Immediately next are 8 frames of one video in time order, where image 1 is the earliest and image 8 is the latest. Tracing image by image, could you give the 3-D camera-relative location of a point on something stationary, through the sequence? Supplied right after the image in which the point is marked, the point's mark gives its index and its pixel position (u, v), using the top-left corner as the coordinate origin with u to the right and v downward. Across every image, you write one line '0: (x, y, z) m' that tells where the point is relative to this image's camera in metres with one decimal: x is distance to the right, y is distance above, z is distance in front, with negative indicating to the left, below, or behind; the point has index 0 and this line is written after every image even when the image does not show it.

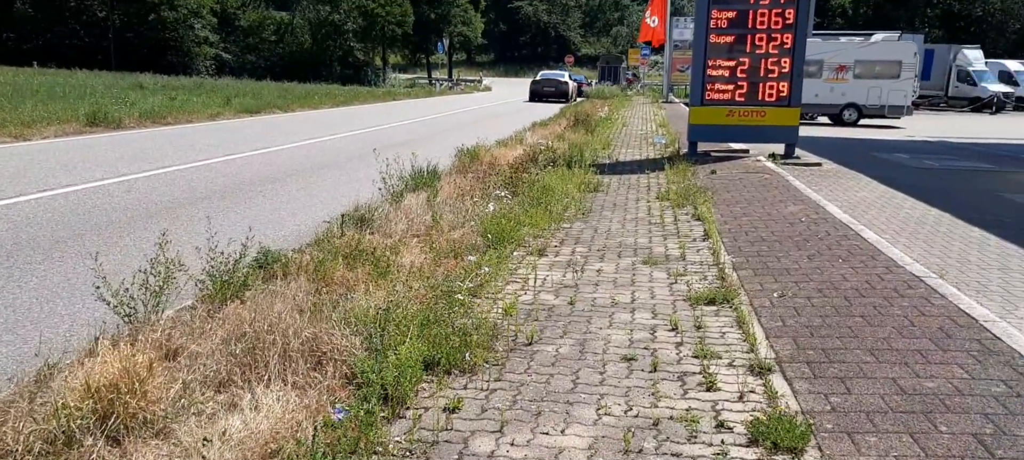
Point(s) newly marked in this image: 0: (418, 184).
0: (-1.1, +0.5, +10.8) m
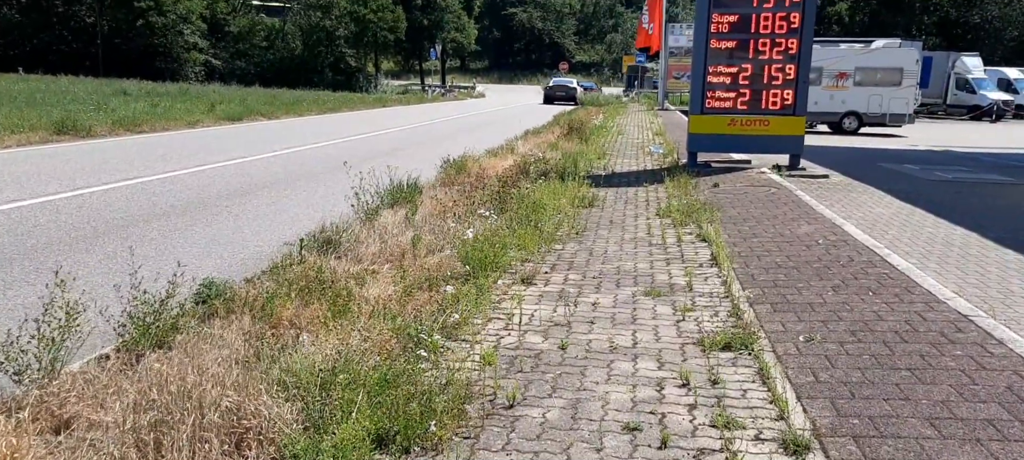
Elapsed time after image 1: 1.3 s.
0: (-1.2, +0.3, +9.9) m
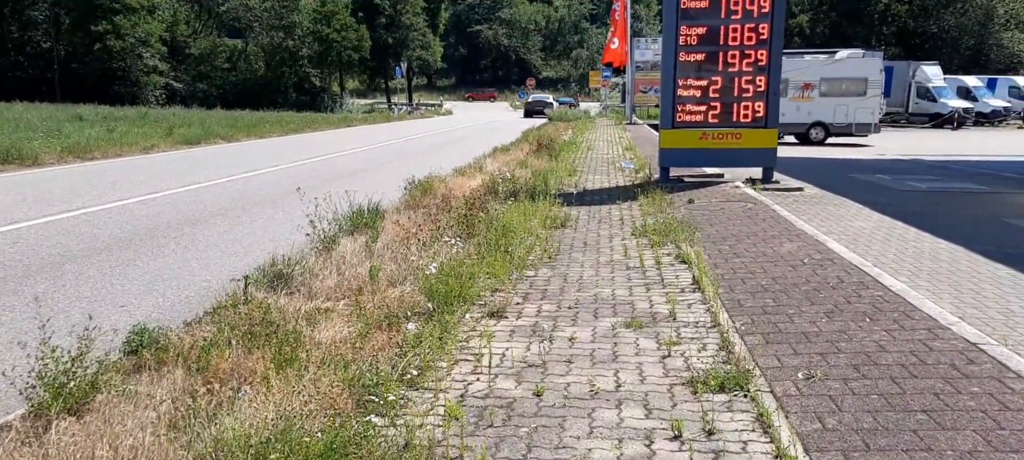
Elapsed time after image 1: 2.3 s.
0: (-1.5, 0.0, +9.3) m
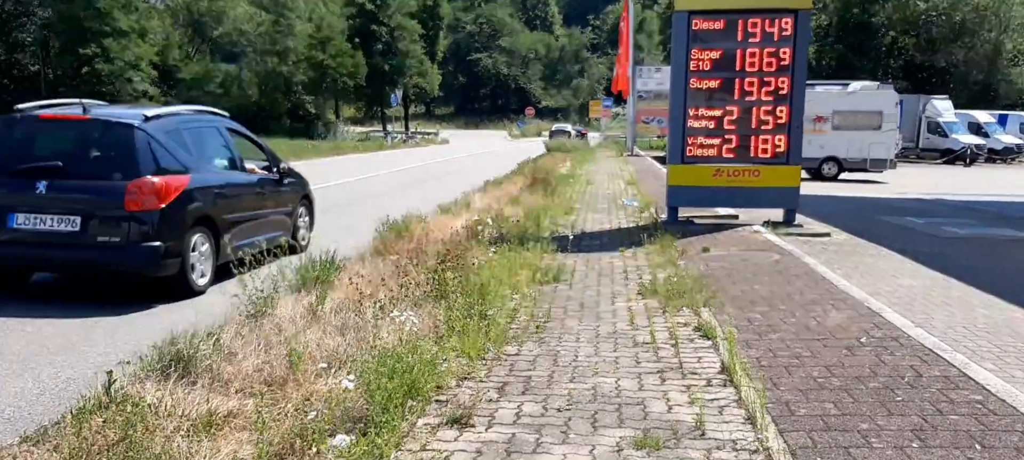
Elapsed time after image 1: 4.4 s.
0: (-1.7, -0.4, +7.7) m
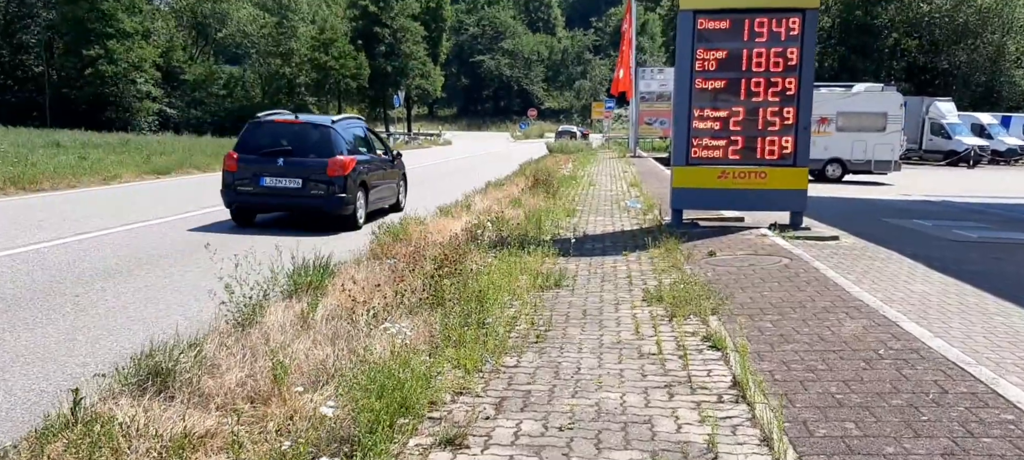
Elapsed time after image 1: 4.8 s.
0: (-1.7, -0.5, +7.4) m
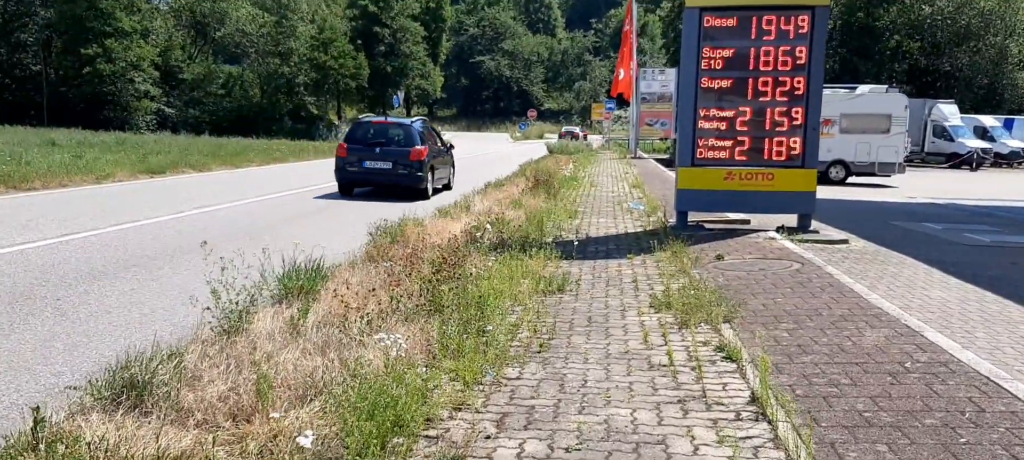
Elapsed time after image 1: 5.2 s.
0: (-1.7, -0.5, +7.0) m
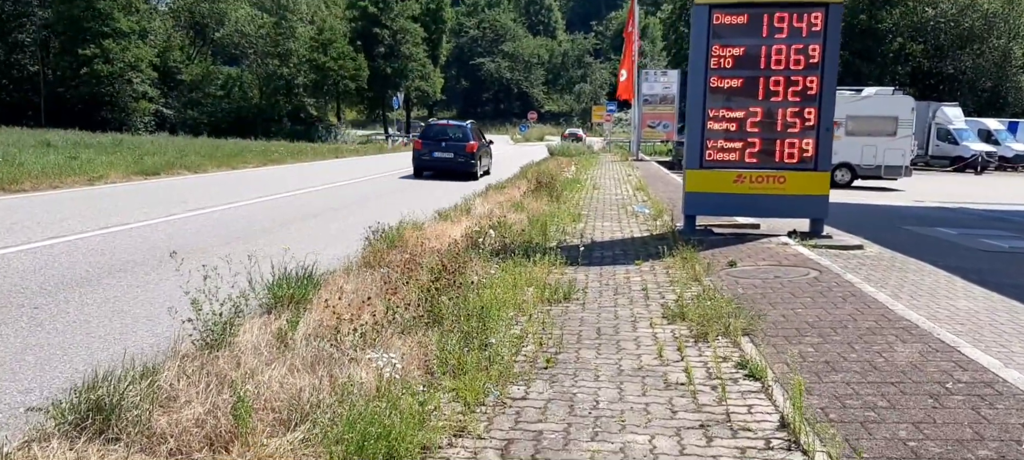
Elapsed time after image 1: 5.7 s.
0: (-1.6, -0.5, +6.6) m
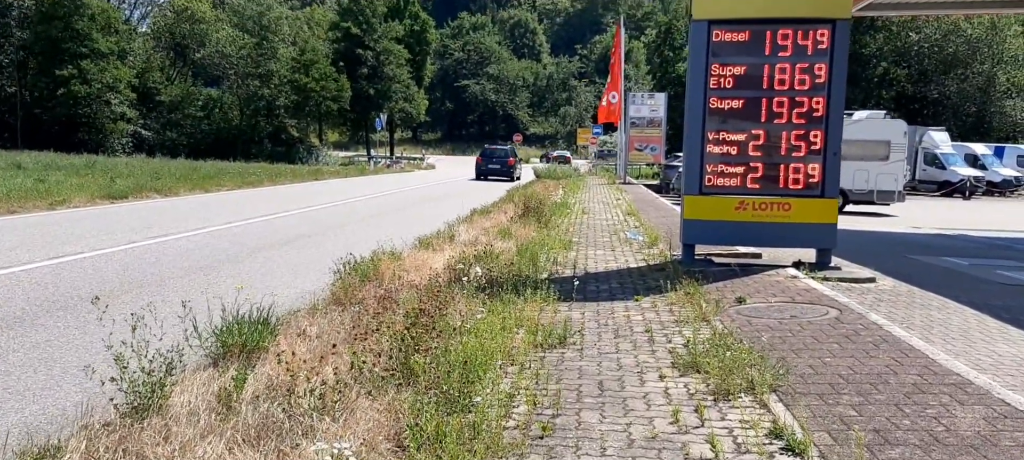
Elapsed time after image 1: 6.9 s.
0: (-1.7, -0.7, +5.6) m
